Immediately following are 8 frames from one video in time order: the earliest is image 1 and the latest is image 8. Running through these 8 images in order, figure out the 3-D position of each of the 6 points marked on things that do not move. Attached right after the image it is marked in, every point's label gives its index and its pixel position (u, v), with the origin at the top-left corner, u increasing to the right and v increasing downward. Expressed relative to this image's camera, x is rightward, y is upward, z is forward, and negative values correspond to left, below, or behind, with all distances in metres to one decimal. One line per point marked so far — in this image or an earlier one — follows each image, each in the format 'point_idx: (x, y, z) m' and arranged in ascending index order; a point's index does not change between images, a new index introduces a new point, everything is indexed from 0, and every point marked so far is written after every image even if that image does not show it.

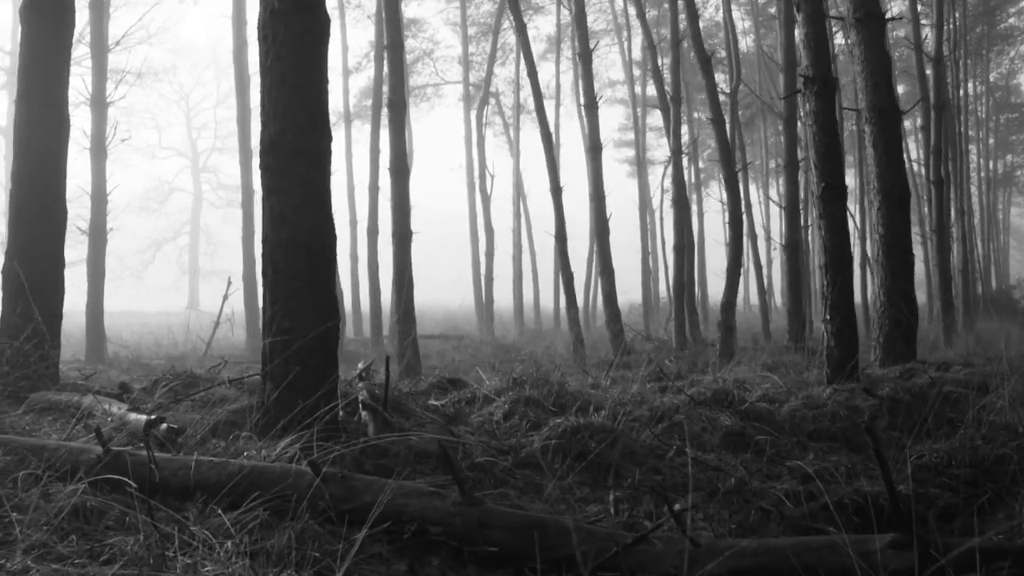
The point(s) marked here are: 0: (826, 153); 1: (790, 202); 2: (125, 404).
0: (+2.9, +1.2, +7.1) m
1: (+7.0, +2.1, +19.2) m
2: (-2.9, -0.9, +5.7) m
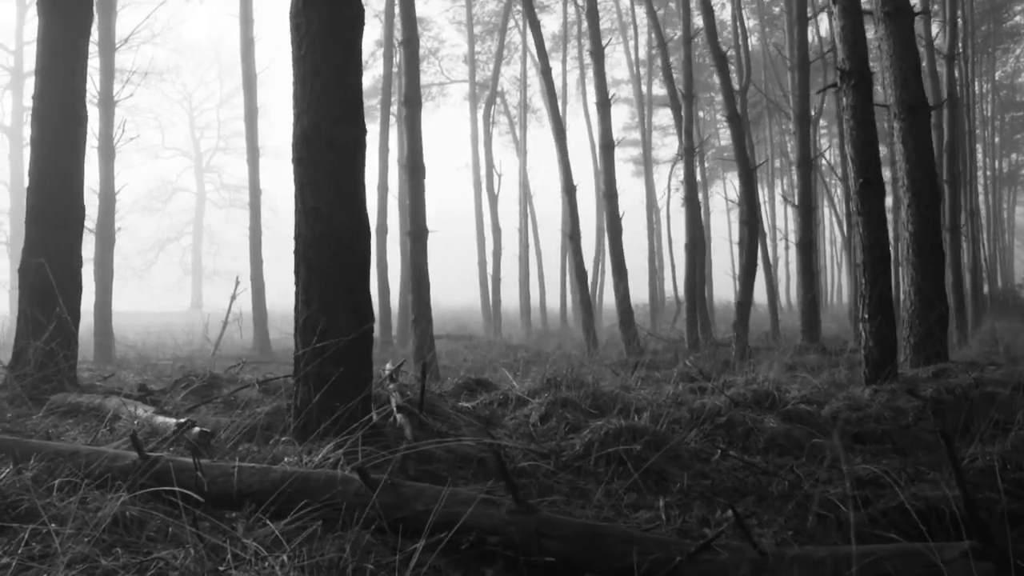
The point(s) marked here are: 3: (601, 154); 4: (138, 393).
0: (+3.2, +1.2, +6.9) m
1: (+7.2, +2.1, +19.0) m
2: (-2.6, -0.9, +5.5) m
3: (+1.9, +2.9, +16.6) m
4: (-3.3, -0.9, +6.7) m
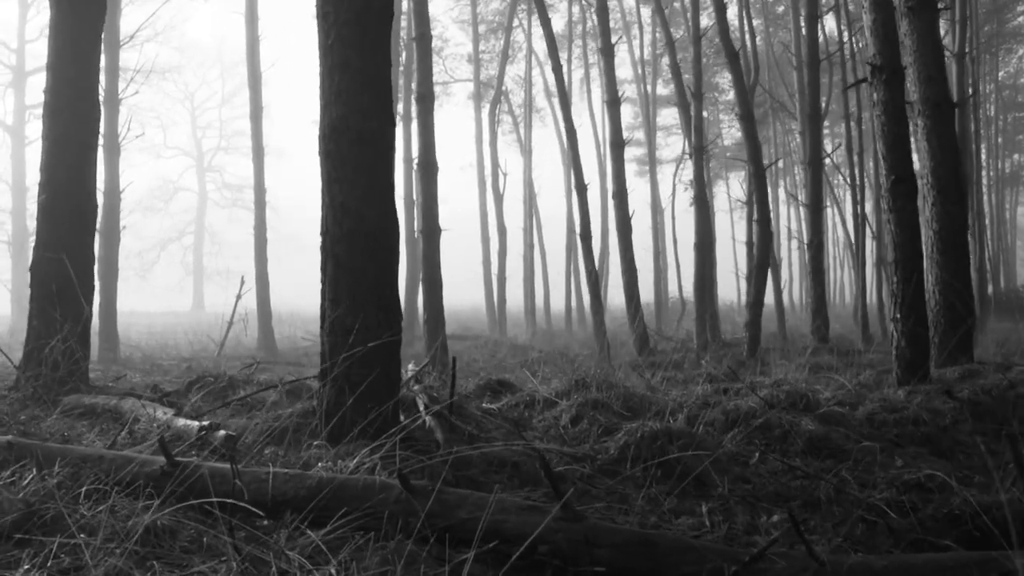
0: (+3.4, +1.3, +6.7) m
1: (+7.4, +2.1, +18.9) m
2: (-2.4, -0.8, +5.4) m
3: (+2.1, +2.9, +16.5) m
4: (-3.1, -0.9, +6.6) m
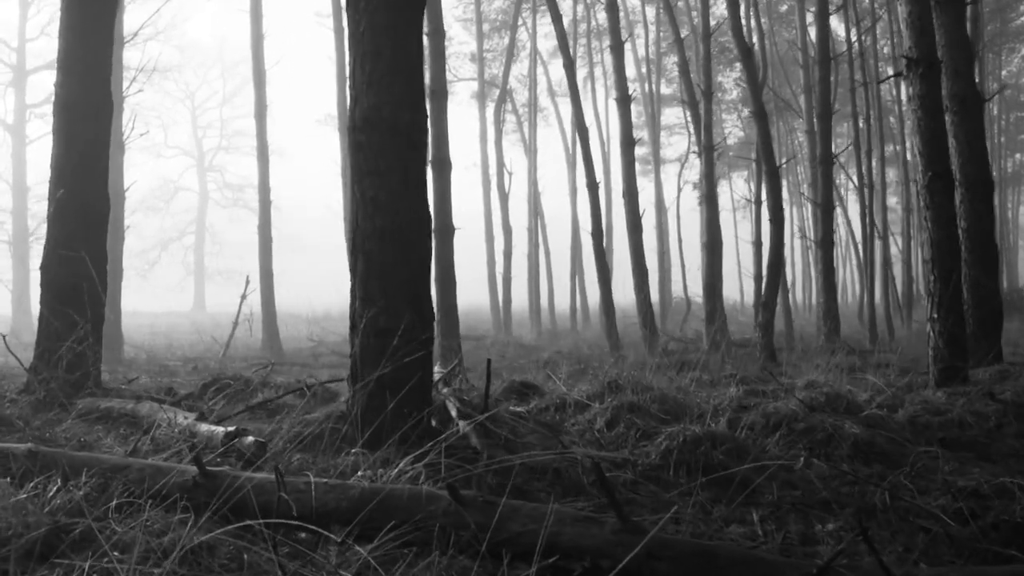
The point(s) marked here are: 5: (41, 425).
0: (+3.6, +1.3, +6.6) m
1: (+7.6, +2.2, +18.7) m
2: (-2.2, -0.8, +5.2) m
3: (+2.3, +2.9, +16.3) m
4: (-2.9, -0.9, +6.4) m
5: (-3.0, -0.9, +4.9) m
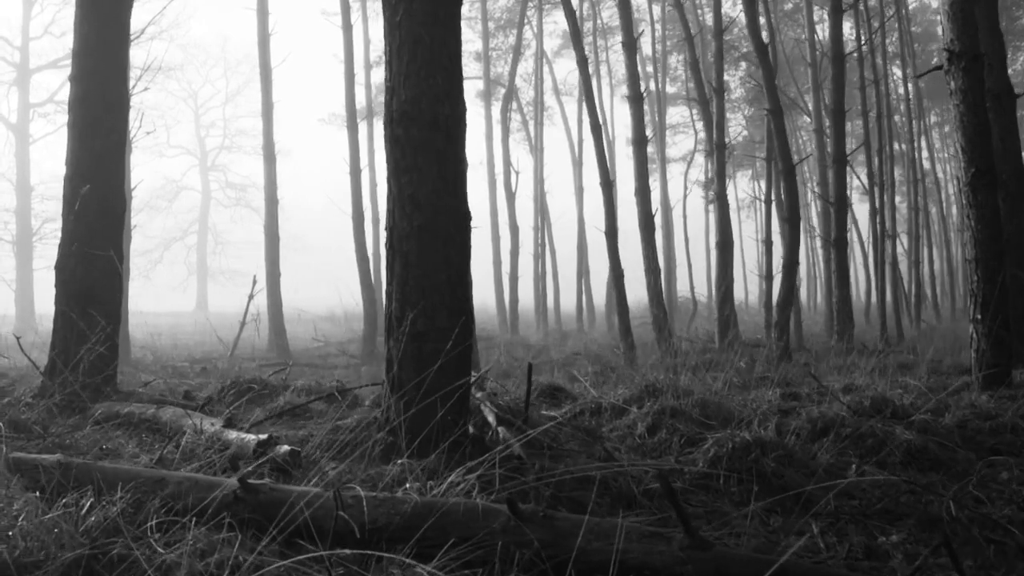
0: (+3.8, +1.3, +6.4) m
1: (+7.9, +2.2, +18.5) m
2: (-1.9, -0.8, +5.0) m
3: (+2.6, +2.9, +16.1) m
4: (-2.7, -0.9, +6.2) m
5: (-2.8, -0.9, +4.7) m
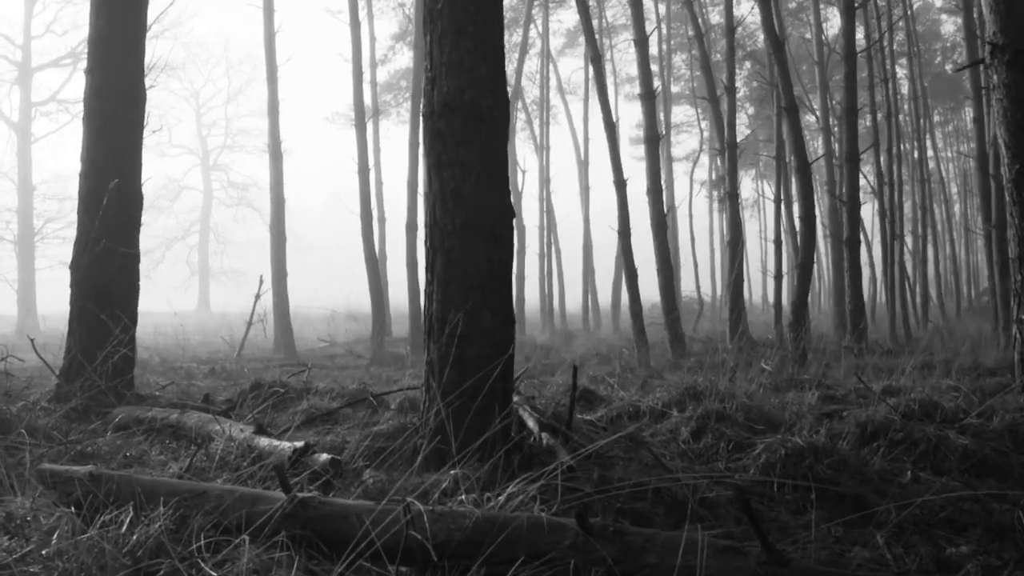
0: (+4.1, +1.3, +6.2) m
1: (+8.1, +2.2, +18.3) m
2: (-1.7, -0.8, +4.8) m
3: (+2.8, +2.9, +15.9) m
4: (-2.4, -0.9, +6.0) m
5: (-2.5, -0.9, +4.5) m
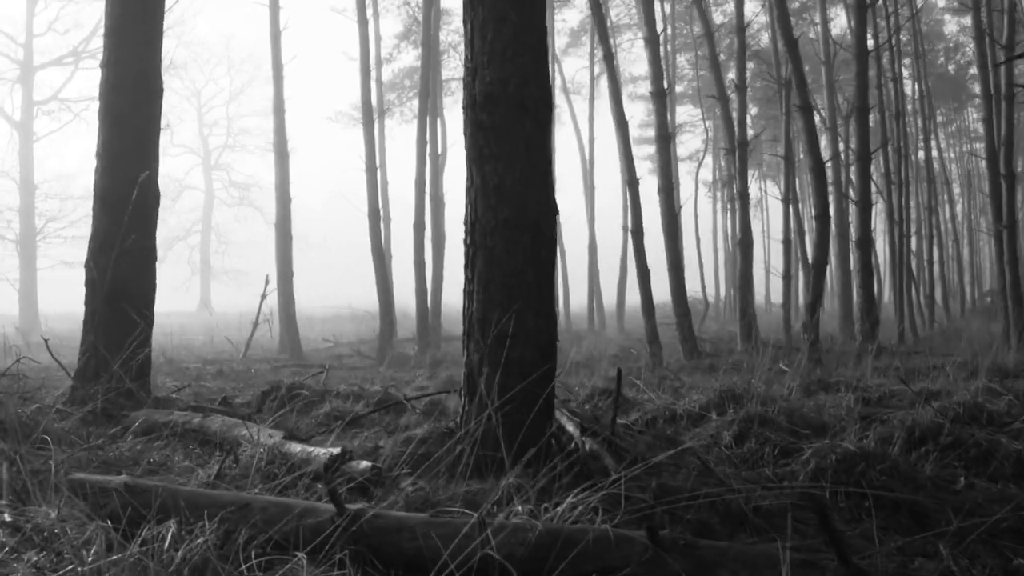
0: (+4.3, +1.3, +6.0) m
1: (+8.3, +2.2, +18.2) m
2: (-1.5, -0.8, +4.6) m
3: (+3.0, +2.9, +15.7) m
4: (-2.2, -0.9, +5.8) m
5: (-2.3, -0.9, +4.3) m
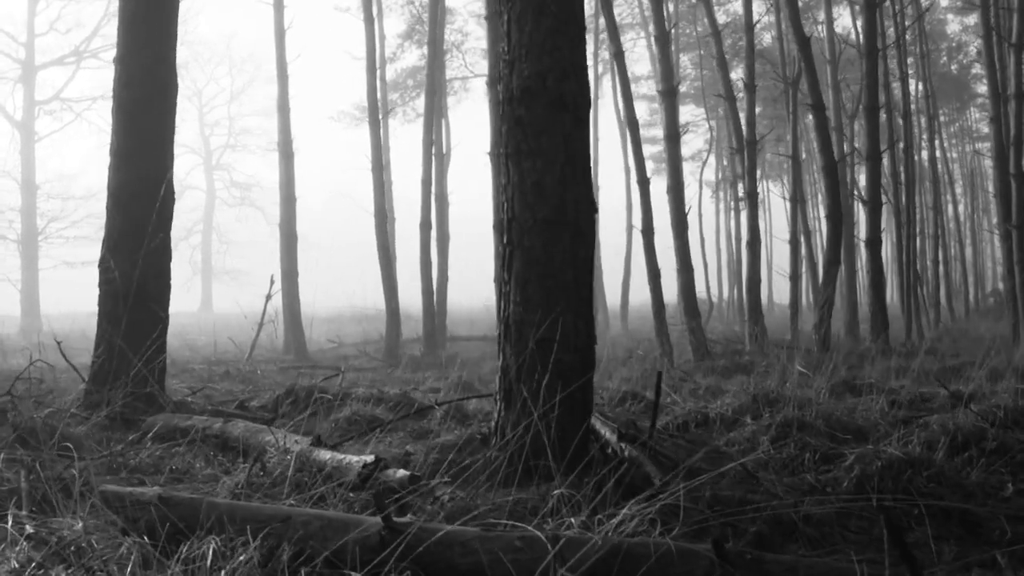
0: (+4.5, +1.3, +5.9) m
1: (+8.5, +2.2, +18.0) m
2: (-1.3, -0.8, +4.5) m
3: (+3.2, +2.9, +15.6) m
4: (-2.0, -0.9, +5.7) m
5: (-2.1, -0.9, +4.2) m
